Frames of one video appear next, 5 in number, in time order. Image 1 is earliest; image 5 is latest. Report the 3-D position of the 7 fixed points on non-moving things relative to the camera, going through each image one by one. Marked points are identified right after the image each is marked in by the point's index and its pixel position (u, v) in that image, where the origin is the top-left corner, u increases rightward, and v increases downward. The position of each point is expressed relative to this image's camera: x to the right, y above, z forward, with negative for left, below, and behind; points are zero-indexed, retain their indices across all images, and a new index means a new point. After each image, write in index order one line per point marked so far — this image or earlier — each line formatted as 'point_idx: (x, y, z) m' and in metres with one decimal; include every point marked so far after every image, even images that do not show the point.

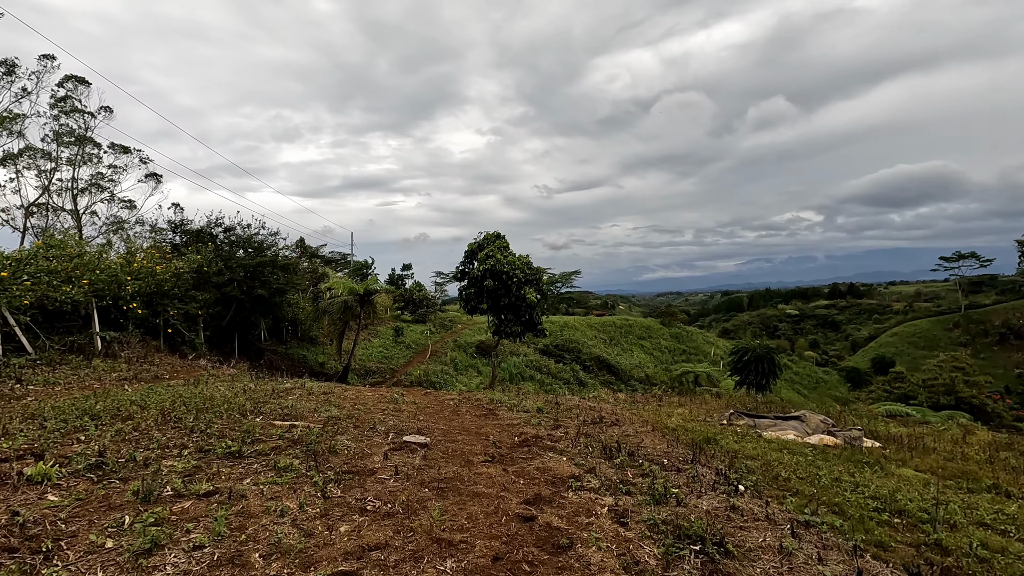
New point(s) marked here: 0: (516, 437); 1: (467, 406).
0: (0.0, -1.1, +3.8) m
1: (-0.5, -1.2, +5.4) m
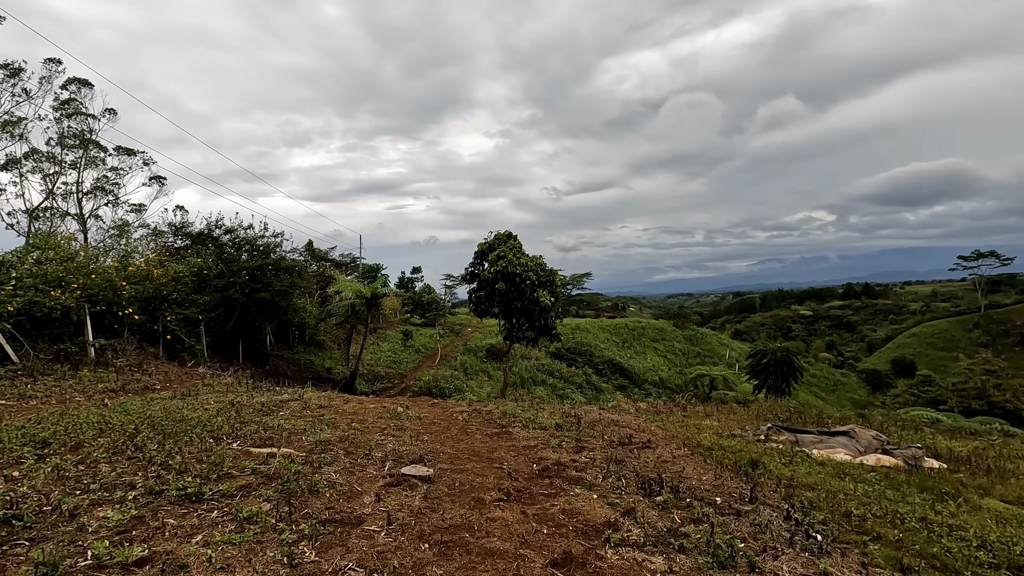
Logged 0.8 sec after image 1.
0: (+0.1, -1.1, +3.3) m
1: (-0.3, -1.2, +4.8) m
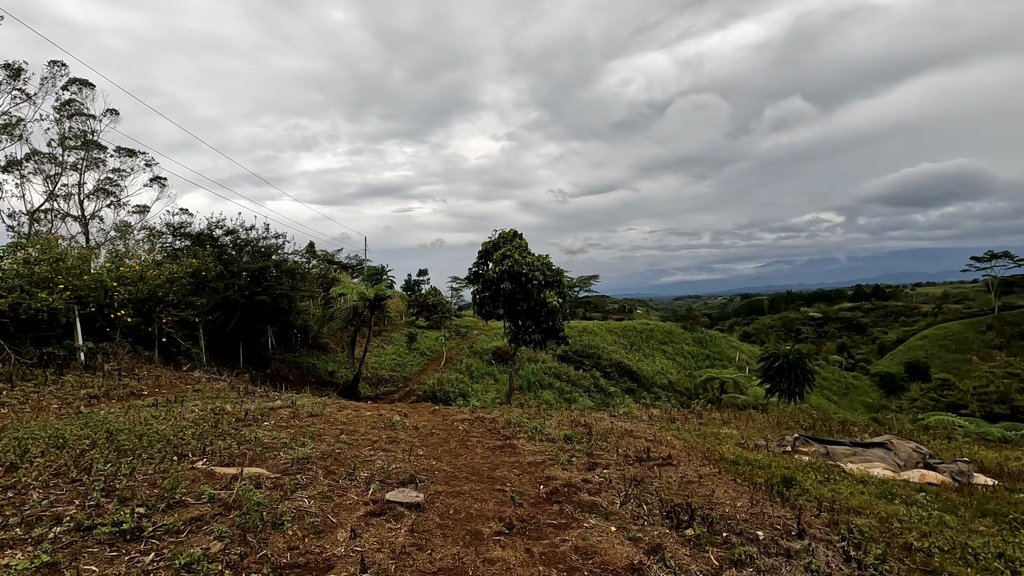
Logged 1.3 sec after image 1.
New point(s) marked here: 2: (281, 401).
0: (+0.2, -1.1, +2.9) m
1: (-0.3, -1.2, +4.5) m
2: (-2.8, -1.3, +6.3) m
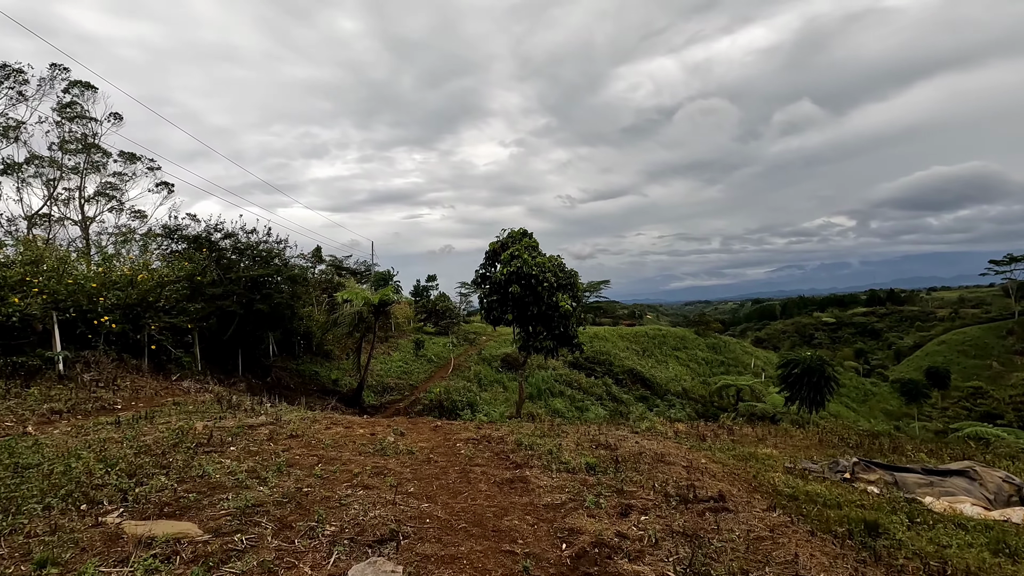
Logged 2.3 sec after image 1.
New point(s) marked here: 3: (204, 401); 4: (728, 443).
0: (+0.2, -1.1, +2.3) m
1: (-0.2, -1.2, +3.8) m
2: (-2.7, -1.4, +5.7) m
3: (-4.0, -1.5, +6.9) m
4: (+2.4, -1.7, +5.8) m
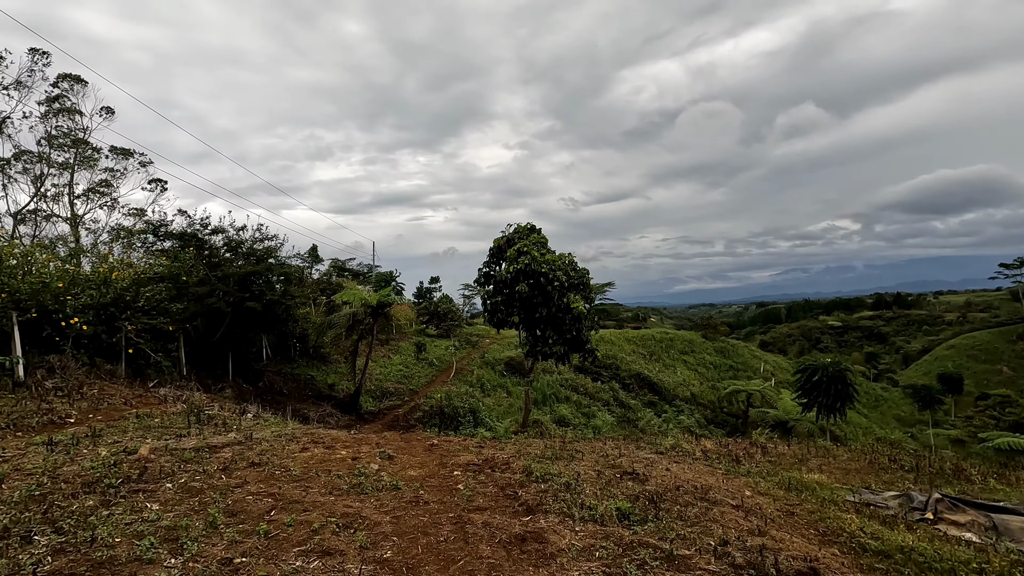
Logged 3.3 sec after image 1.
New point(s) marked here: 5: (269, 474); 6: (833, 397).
0: (+0.3, -1.1, +1.6) m
1: (-0.1, -1.2, +3.1) m
2: (-2.6, -1.4, +5.0) m
3: (-4.0, -1.5, +6.2) m
4: (+2.5, -1.7, +5.1) m
5: (-1.4, -1.1, +3.1) m
6: (+11.6, -3.9, +19.2) m
